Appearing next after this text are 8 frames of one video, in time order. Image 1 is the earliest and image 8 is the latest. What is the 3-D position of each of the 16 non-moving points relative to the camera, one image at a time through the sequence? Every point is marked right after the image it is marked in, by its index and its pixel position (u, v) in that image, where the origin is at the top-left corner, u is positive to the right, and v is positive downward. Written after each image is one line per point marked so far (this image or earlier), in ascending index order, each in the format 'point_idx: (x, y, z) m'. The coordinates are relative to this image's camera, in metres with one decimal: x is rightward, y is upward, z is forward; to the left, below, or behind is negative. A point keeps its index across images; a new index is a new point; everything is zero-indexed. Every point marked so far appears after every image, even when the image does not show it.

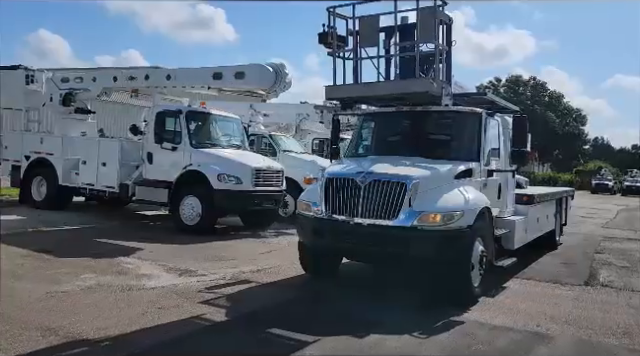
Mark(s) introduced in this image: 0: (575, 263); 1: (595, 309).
0: (+4.3, -1.5, +8.4) m
1: (+3.0, -1.4, +5.4) m
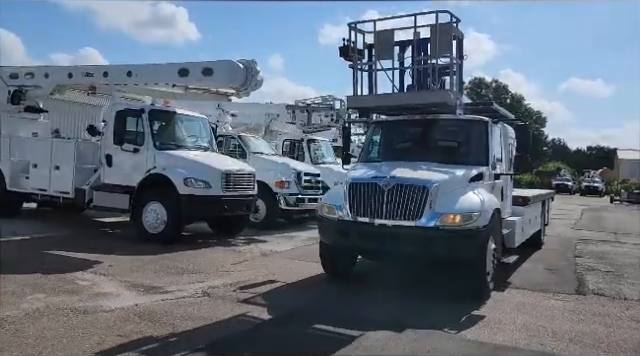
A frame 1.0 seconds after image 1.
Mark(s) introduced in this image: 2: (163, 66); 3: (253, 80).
0: (+3.9, -1.5, +8.1) m
1: (+2.8, -1.5, +5.1) m
2: (-3.1, +2.2, +9.7) m
3: (-1.3, +1.8, +9.1) m
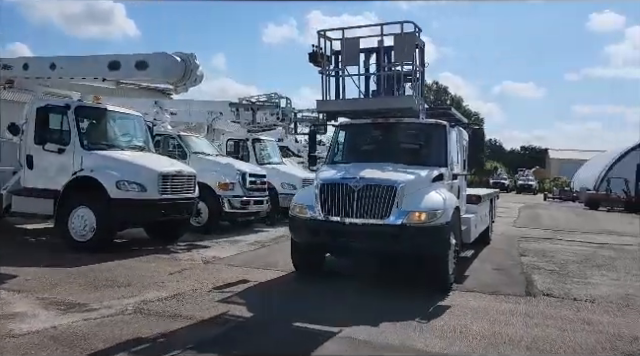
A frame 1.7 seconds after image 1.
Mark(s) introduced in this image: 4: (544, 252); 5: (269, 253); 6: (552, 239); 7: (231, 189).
0: (+3.1, -1.5, +8.1) m
1: (+2.3, -1.5, +4.9) m
2: (-4.1, +2.2, +8.9) m
3: (-2.2, +1.8, +8.5) m
4: (+4.7, -1.5, +10.4) m
5: (-1.0, -1.4, +9.2) m
6: (+6.0, -1.6, +12.8) m
7: (-2.1, -0.3, +11.3) m
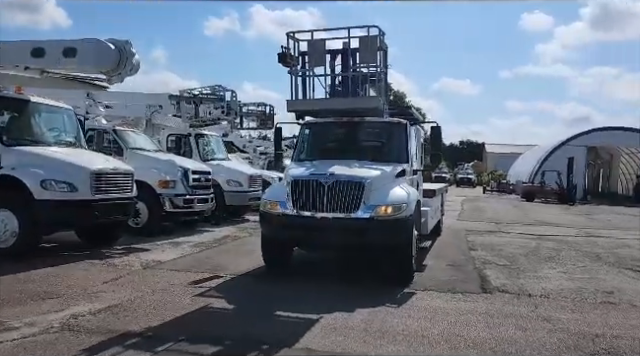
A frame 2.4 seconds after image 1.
0: (+2.3, -1.4, +8.0) m
1: (+1.9, -1.4, +4.8) m
2: (-5.0, +2.2, +8.0) m
3: (-3.1, +1.8, +7.8) m
4: (+3.7, -1.4, +10.5) m
5: (-1.8, -1.3, +8.7) m
6: (+4.7, -1.4, +13.0) m
7: (-3.2, -0.2, +10.6) m
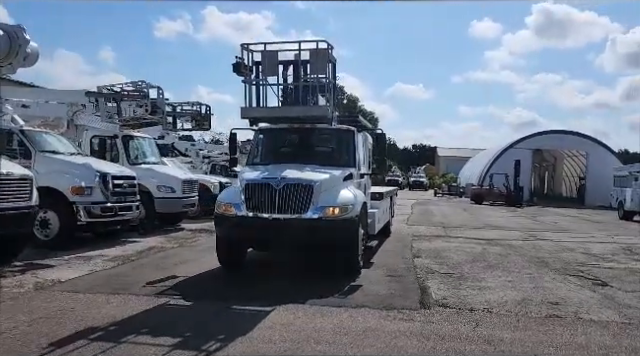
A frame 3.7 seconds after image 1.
0: (+1.2, -1.5, +7.4) m
1: (+1.1, -1.5, +4.2) m
2: (-6.1, +2.1, +6.7) m
3: (-4.1, +1.7, +6.8) m
4: (+2.4, -1.5, +10.0) m
5: (-3.0, -1.4, +7.7) m
6: (+3.2, -1.5, +12.6) m
7: (-4.5, -0.3, +9.5) m
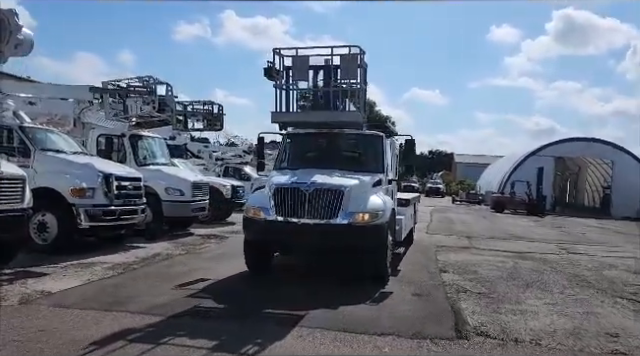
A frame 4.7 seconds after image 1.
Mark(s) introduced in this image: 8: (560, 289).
0: (+1.4, -1.6, +6.6) m
1: (+1.2, -1.5, +3.4) m
2: (-5.8, +2.1, +6.2) m
3: (-3.8, +1.7, +6.1) m
4: (+2.7, -1.6, +9.1) m
5: (-2.7, -1.5, +7.0) m
6: (+3.6, -1.7, +11.7) m
7: (-4.2, -0.3, +8.9) m
8: (+3.5, -1.6, +7.2) m
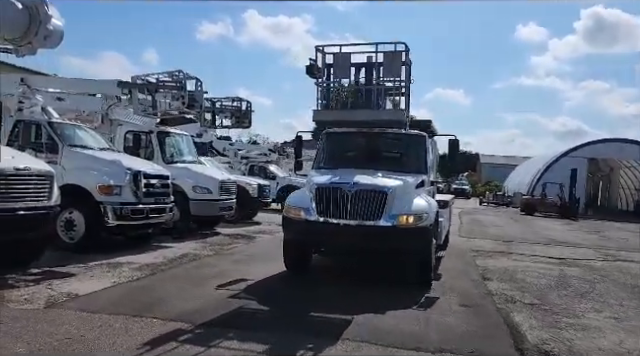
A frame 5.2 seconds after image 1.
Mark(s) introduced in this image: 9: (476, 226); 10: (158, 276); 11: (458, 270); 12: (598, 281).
0: (+1.9, -1.6, +6.1) m
1: (+1.6, -1.5, +2.9) m
2: (-5.3, +2.2, +6.0) m
3: (-3.3, +1.8, +5.9) m
4: (+3.3, -1.6, +8.6) m
5: (-2.2, -1.4, +6.7) m
6: (+4.3, -1.7, +11.2) m
7: (-3.6, -0.3, +8.6) m
8: (+4.1, -1.7, +6.7) m
9: (+6.0, -1.9, +19.0) m
10: (-2.3, -1.4, +7.0) m
11: (+2.3, -1.6, +8.4) m
12: (+4.6, -1.7, +8.1) m
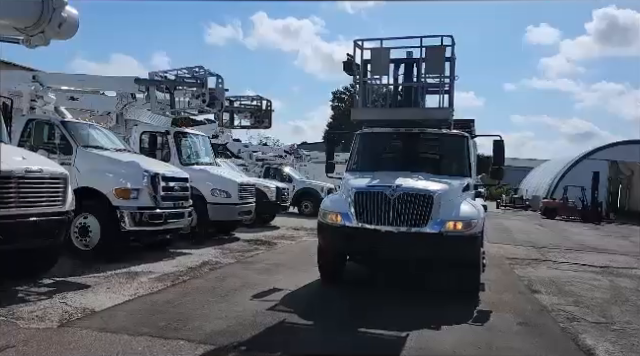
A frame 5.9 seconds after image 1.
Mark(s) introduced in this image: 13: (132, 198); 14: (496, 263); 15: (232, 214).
0: (+2.4, -1.6, +5.5) m
1: (+2.0, -1.6, +2.3) m
2: (-4.8, +2.1, +5.5) m
3: (-2.9, +1.8, +5.3) m
4: (+3.8, -1.7, +7.9) m
5: (-1.7, -1.5, +6.1) m
6: (+4.8, -1.8, +10.5) m
7: (-3.0, -0.3, +8.1) m
8: (+4.5, -1.7, +6.0) m
9: (+6.7, -2.0, +18.2) m
10: (-1.9, -1.5, +6.4) m
11: (+2.8, -1.7, +7.7) m
12: (+5.1, -1.8, +7.4) m
13: (-3.1, -0.3, +8.0) m
14: (+3.4, -1.7, +9.6) m
15: (-2.0, -0.8, +11.2) m
